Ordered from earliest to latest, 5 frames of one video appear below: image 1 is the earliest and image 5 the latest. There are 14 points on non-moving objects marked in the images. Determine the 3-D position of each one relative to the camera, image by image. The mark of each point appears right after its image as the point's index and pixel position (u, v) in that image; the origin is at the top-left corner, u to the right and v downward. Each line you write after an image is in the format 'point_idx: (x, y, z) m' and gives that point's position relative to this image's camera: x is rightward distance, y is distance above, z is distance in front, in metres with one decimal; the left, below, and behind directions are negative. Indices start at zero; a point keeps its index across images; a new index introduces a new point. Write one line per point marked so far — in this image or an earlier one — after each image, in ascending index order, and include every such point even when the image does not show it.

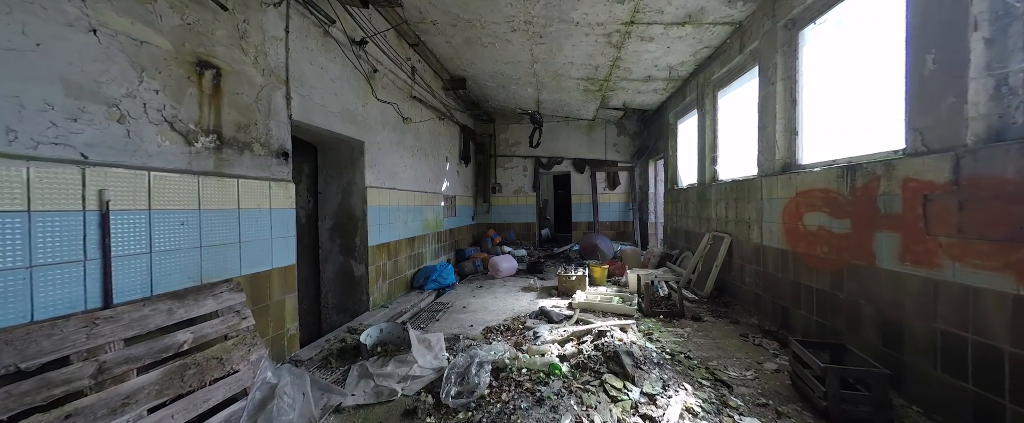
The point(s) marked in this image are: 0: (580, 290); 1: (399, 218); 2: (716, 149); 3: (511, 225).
0: (+0.8, -0.9, +3.7) m
1: (-1.3, -0.1, +3.8) m
2: (+2.4, +0.7, +3.9) m
3: (0.0, -0.3, +7.1) m
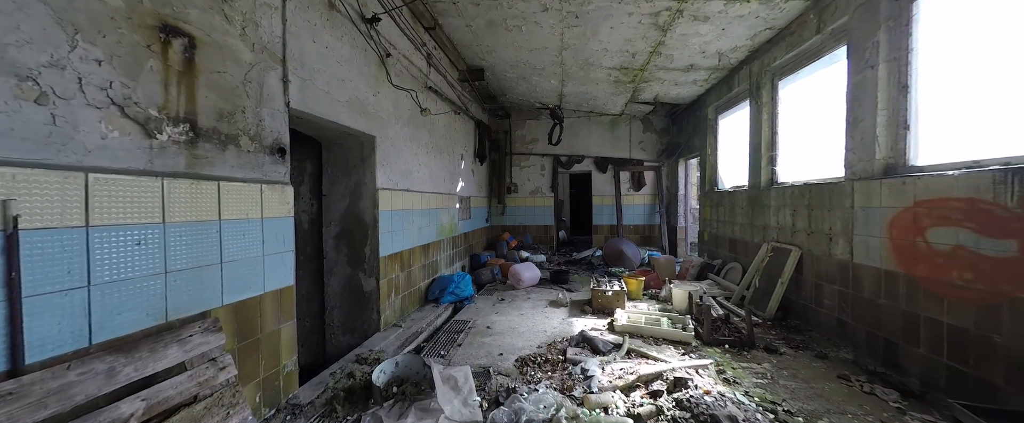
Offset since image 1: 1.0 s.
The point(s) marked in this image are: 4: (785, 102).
0: (+1.0, -0.9, +3.2) m
1: (-1.0, -0.1, +3.3) m
2: (+2.7, +0.7, +3.4) m
3: (+0.3, -0.3, +6.7) m
4: (+2.7, +1.1, +3.3) m
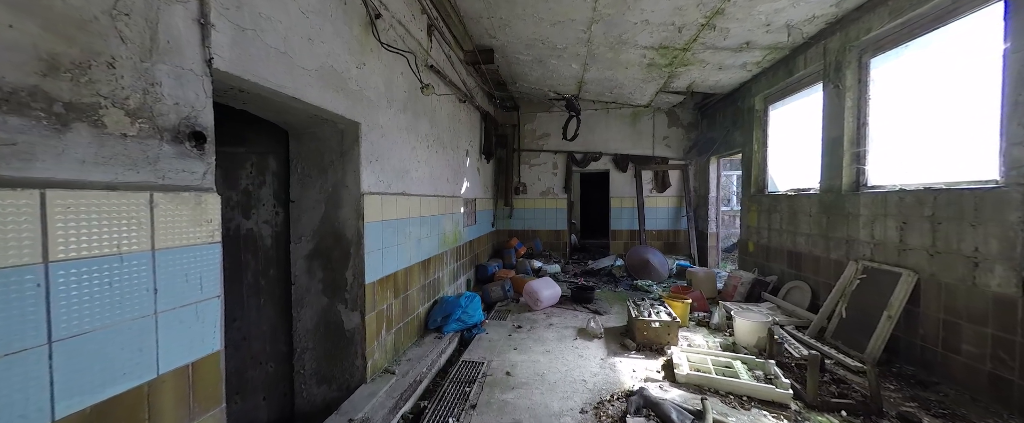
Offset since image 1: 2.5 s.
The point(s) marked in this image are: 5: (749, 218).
0: (+1.2, -1.0, +2.6) m
1: (-0.8, -0.2, +2.6) m
2: (+2.9, +0.6, +2.7) m
3: (+0.5, -0.4, +6.0) m
4: (+2.9, +1.0, +2.6) m
5: (+3.0, -0.1, +4.2) m
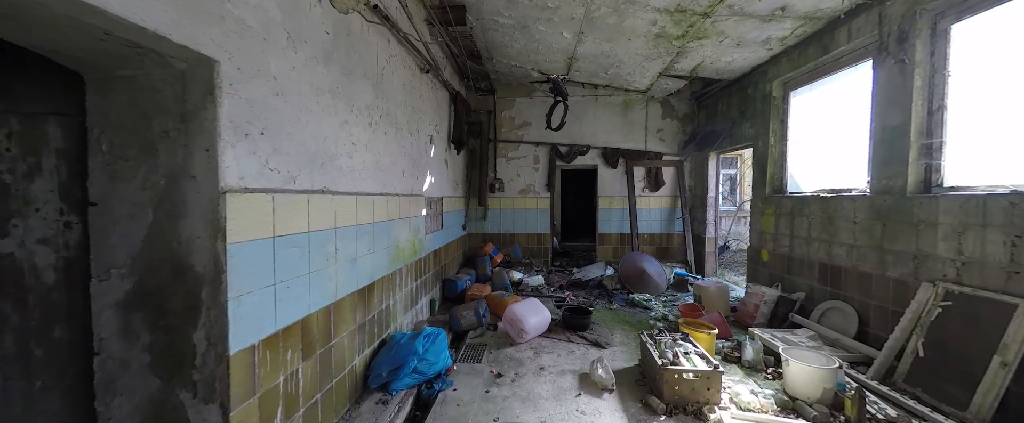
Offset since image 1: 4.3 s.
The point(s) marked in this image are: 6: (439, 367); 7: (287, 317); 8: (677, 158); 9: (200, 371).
0: (+1.1, -1.1, +1.9) m
1: (-0.9, -0.2, +1.8) m
2: (+2.7, +0.5, +2.2) m
3: (+0.1, -0.4, +5.2) m
4: (+2.8, +1.0, +2.0) m
5: (+2.7, -0.1, +3.6) m
6: (-0.5, -1.0, +2.2) m
7: (-0.9, -0.4, +1.4) m
8: (+2.5, +0.8, +5.1) m
9: (-1.0, -0.5, +1.1) m
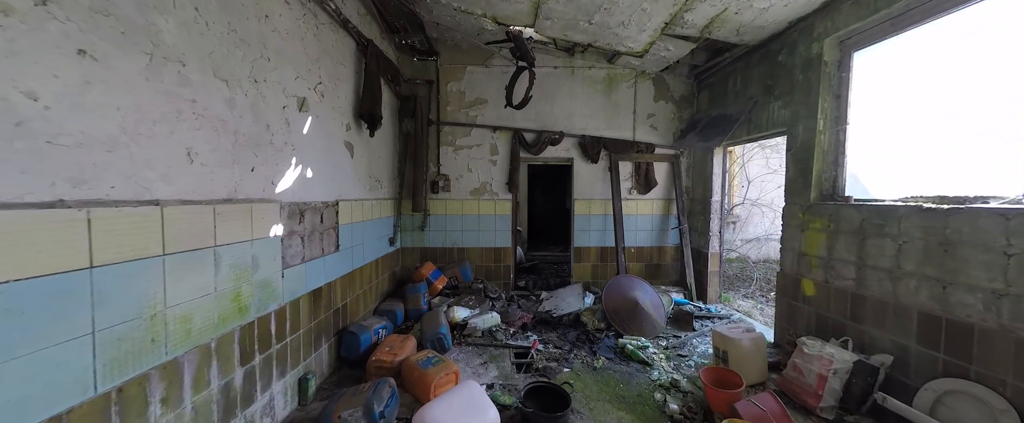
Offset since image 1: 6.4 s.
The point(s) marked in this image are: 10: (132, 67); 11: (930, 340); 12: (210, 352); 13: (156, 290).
0: (+0.8, -1.2, +0.7) m
1: (-1.2, -0.3, +0.4) m
2: (+2.4, +0.4, +1.1) m
3: (-0.5, -0.5, +3.9) m
4: (+2.5, +0.9, +1.0) m
5: (+2.2, -0.2, +2.6) m
6: (-0.8, -1.1, +0.9) m
7: (-1.2, -0.5, 0.0) m
8: (+1.9, +0.7, +4.0) m
9: (-1.3, -0.6, -0.2) m
10: (-1.2, +0.5, +1.1) m
11: (+2.3, -0.7, +1.8) m
12: (-1.2, -0.6, +1.4) m
13: (-1.2, -0.3, +1.1) m
